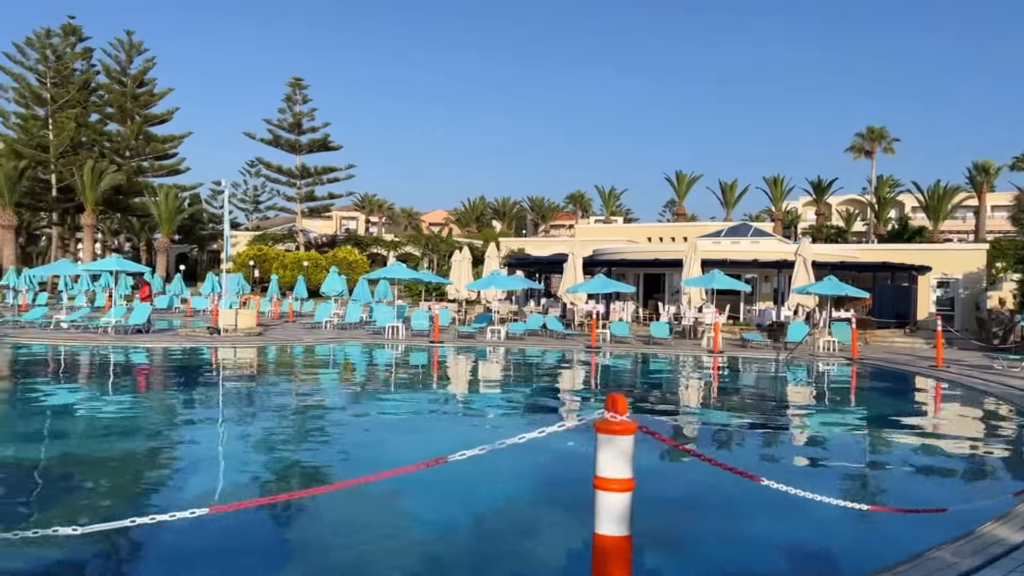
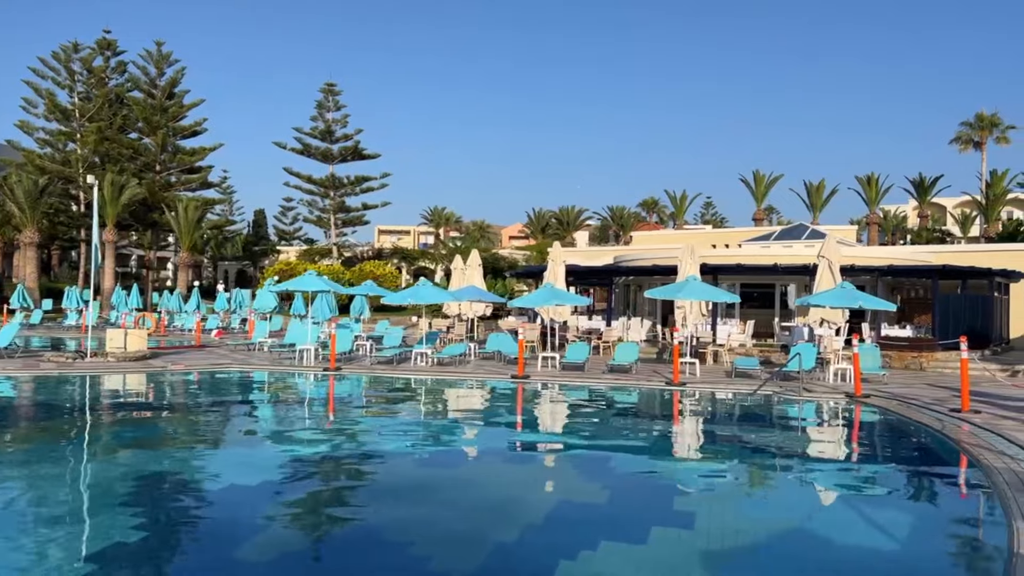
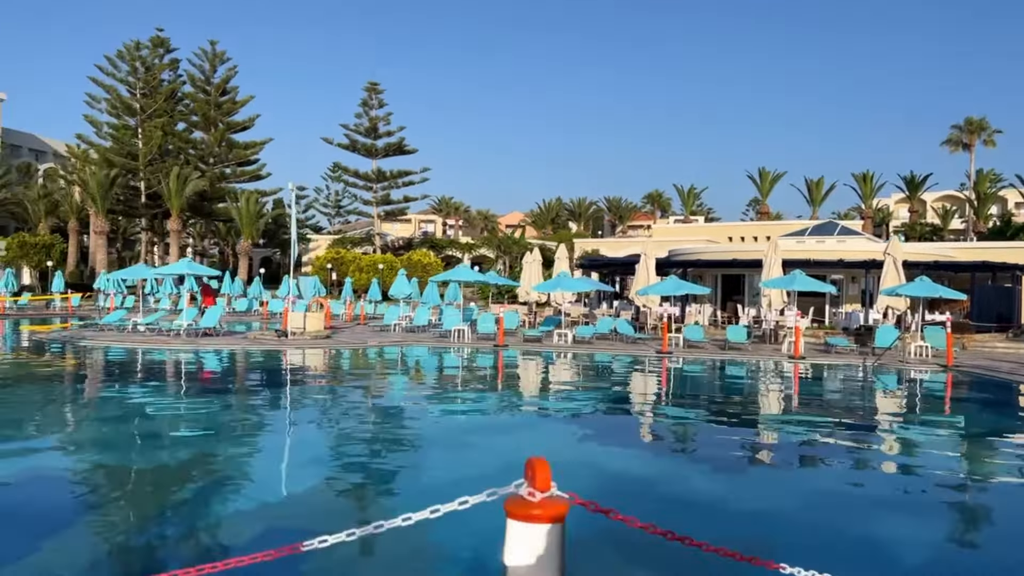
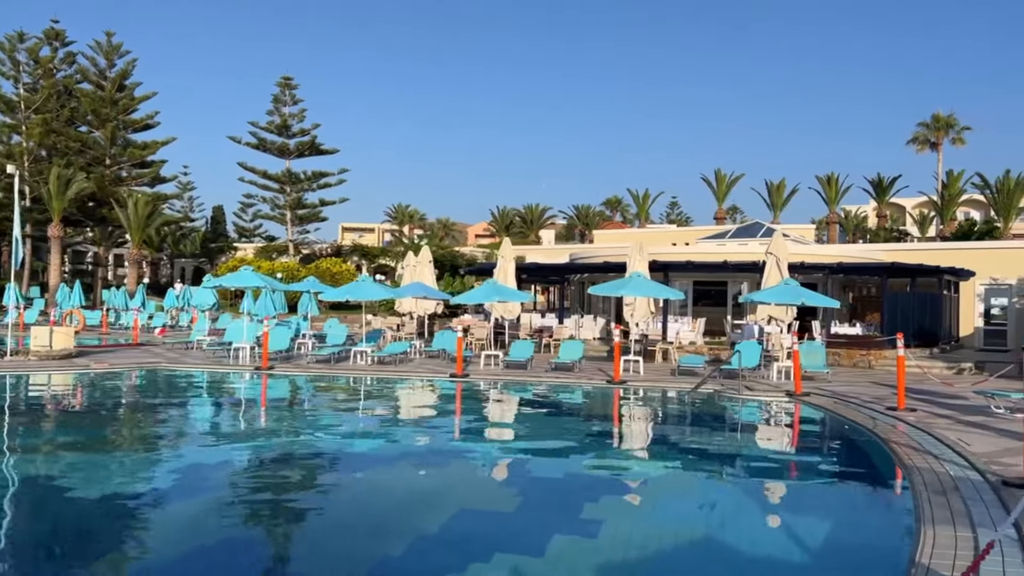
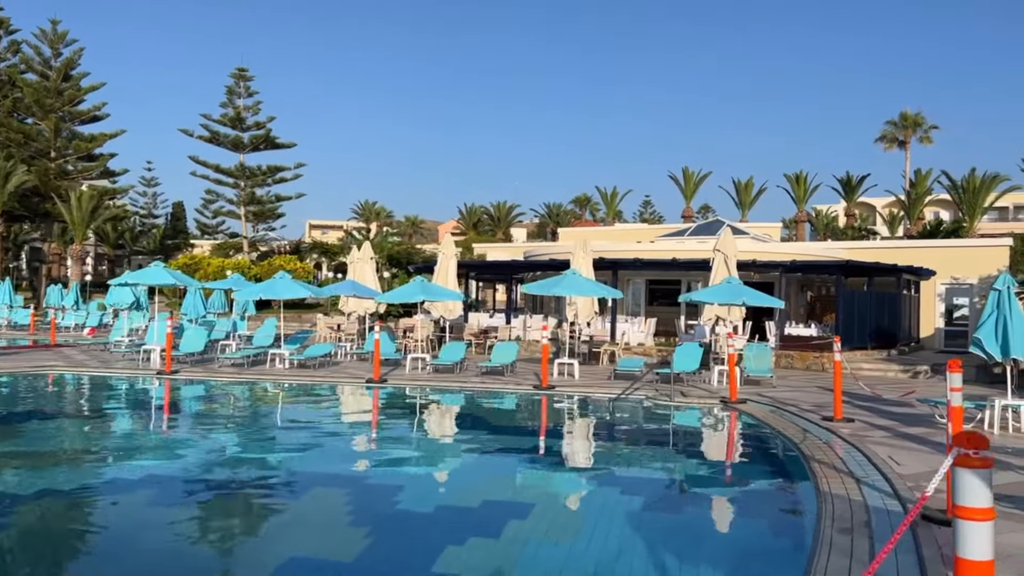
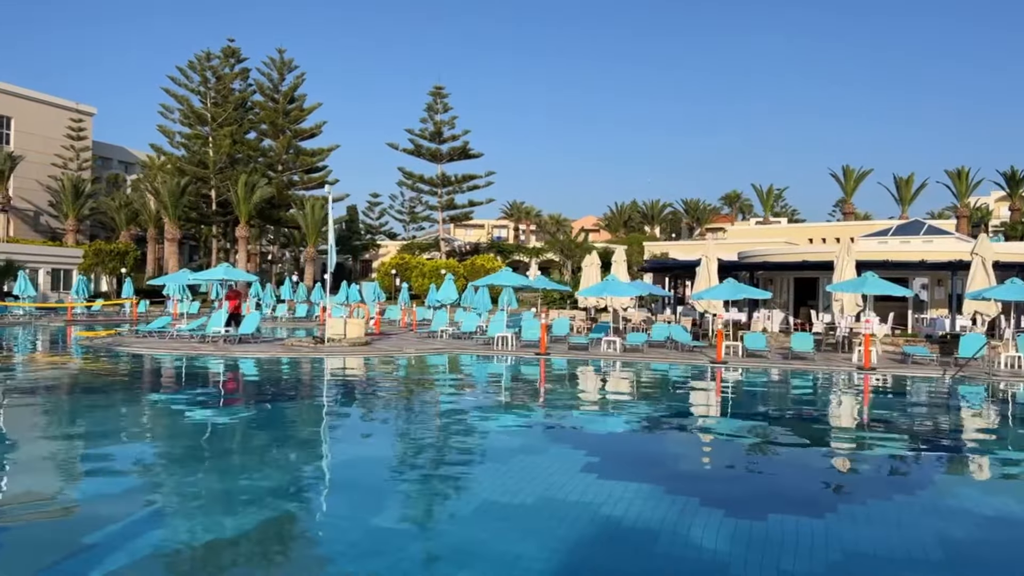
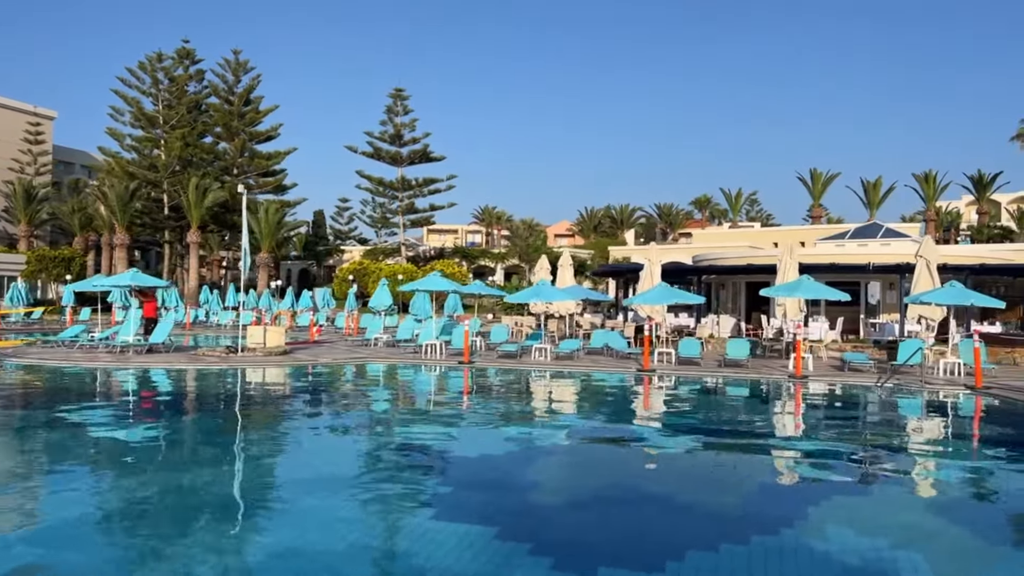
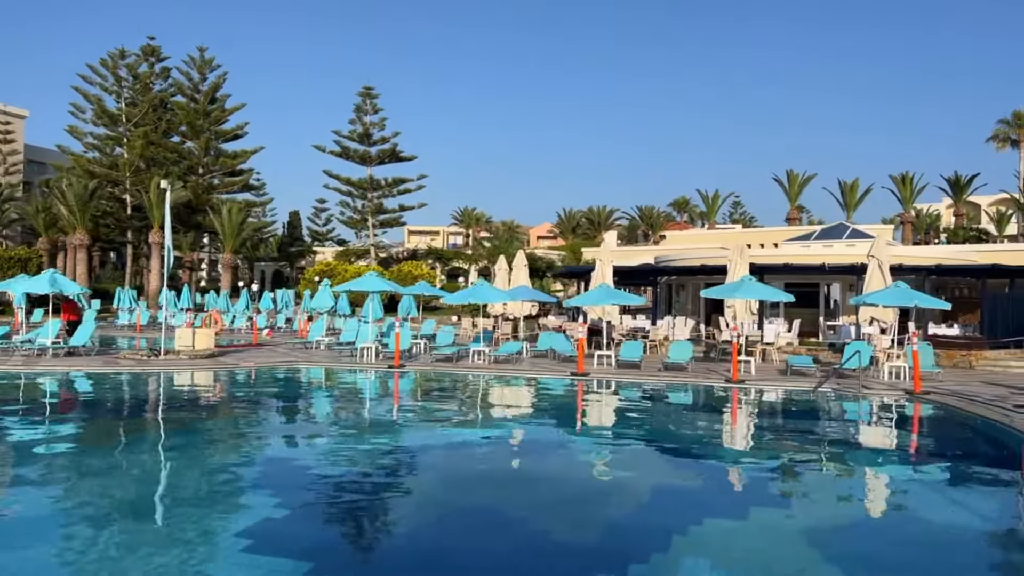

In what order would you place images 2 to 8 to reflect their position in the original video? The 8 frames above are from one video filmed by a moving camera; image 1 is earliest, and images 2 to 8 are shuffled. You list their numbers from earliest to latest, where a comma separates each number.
3, 6, 7, 8, 2, 4, 5
